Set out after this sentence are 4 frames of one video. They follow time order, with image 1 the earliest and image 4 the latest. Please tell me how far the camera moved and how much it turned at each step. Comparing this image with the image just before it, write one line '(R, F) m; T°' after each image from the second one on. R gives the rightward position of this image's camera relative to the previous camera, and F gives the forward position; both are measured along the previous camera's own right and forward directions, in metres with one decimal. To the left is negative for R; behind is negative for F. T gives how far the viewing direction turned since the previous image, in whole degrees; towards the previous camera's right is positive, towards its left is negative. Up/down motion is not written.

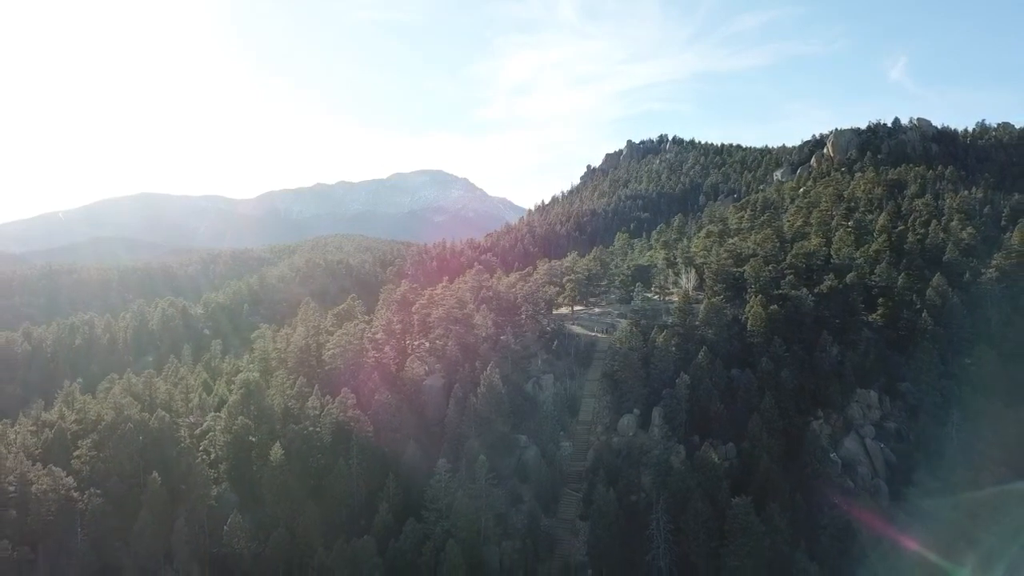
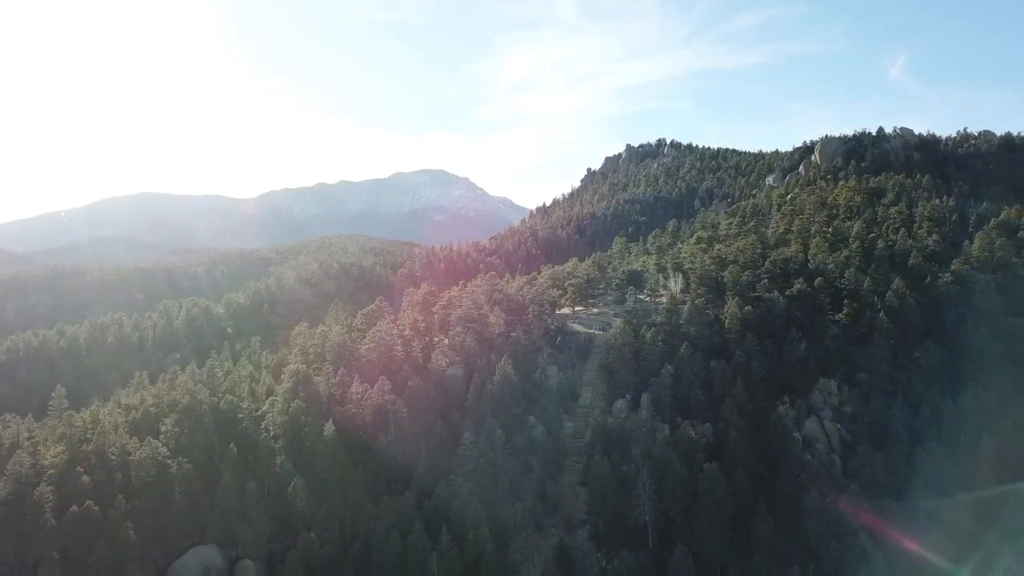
(-1.0, -8.9) m; 0°
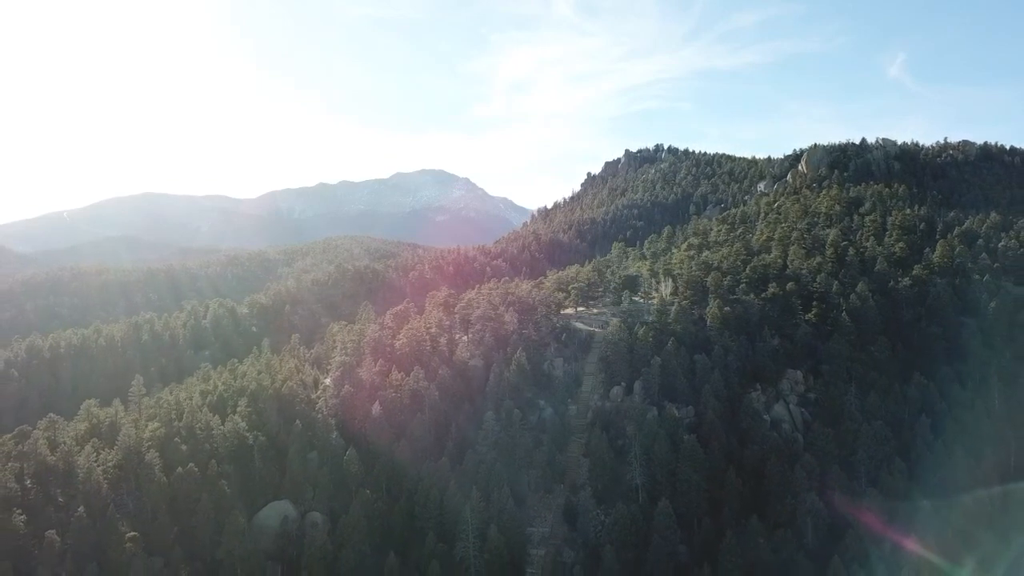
(-1.5, -10.9) m; 0°
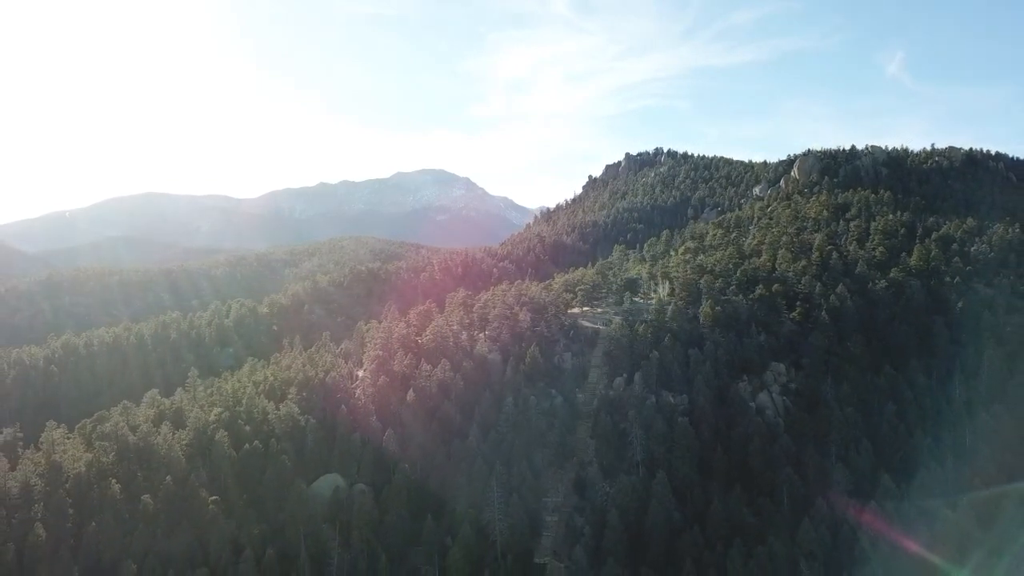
(-1.9, -9.1) m; 0°
